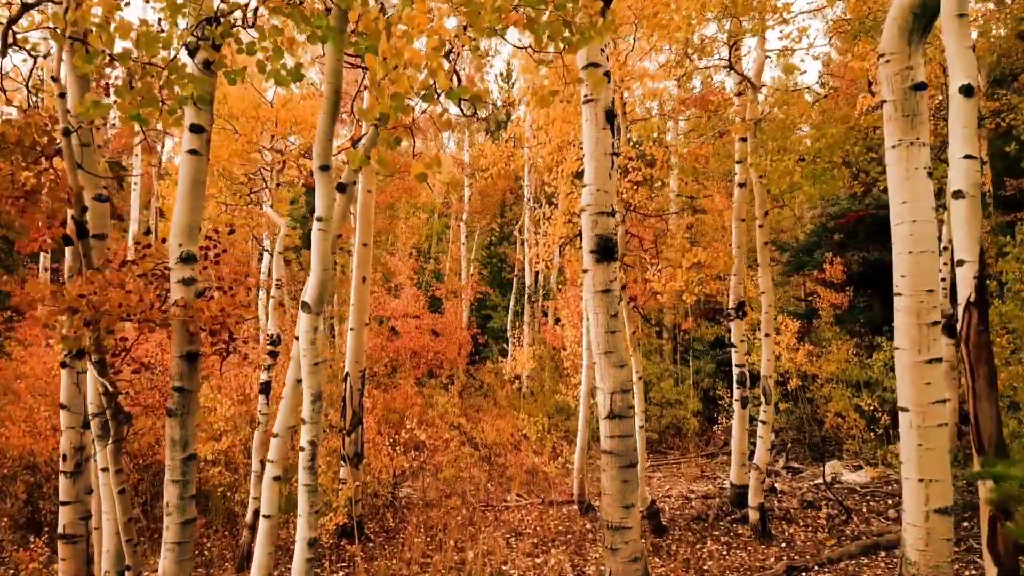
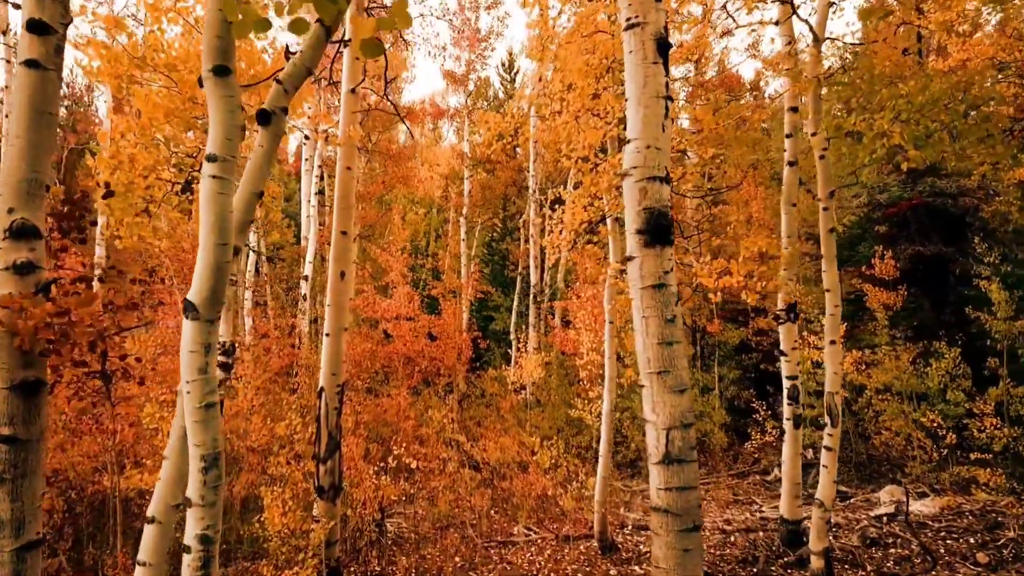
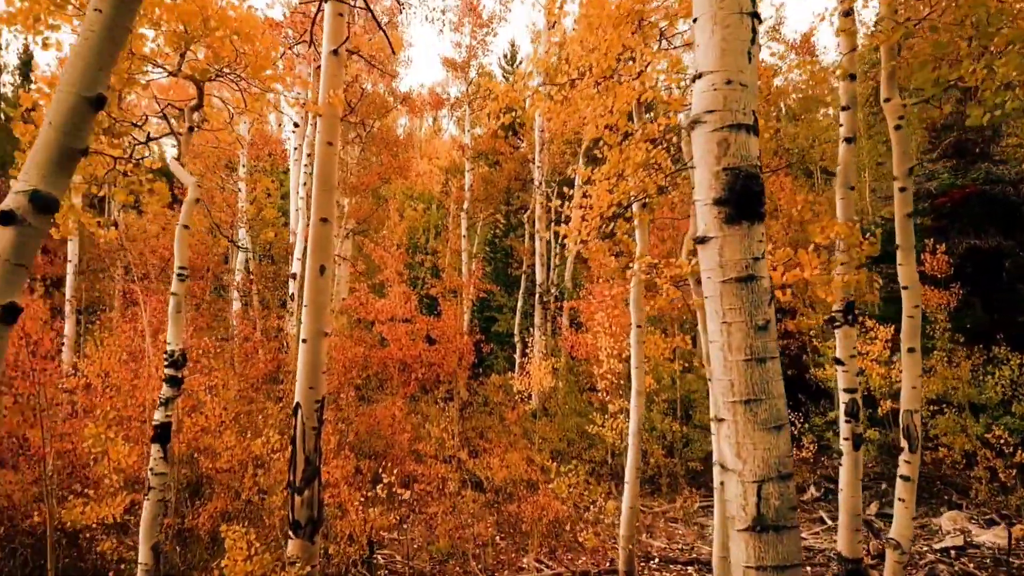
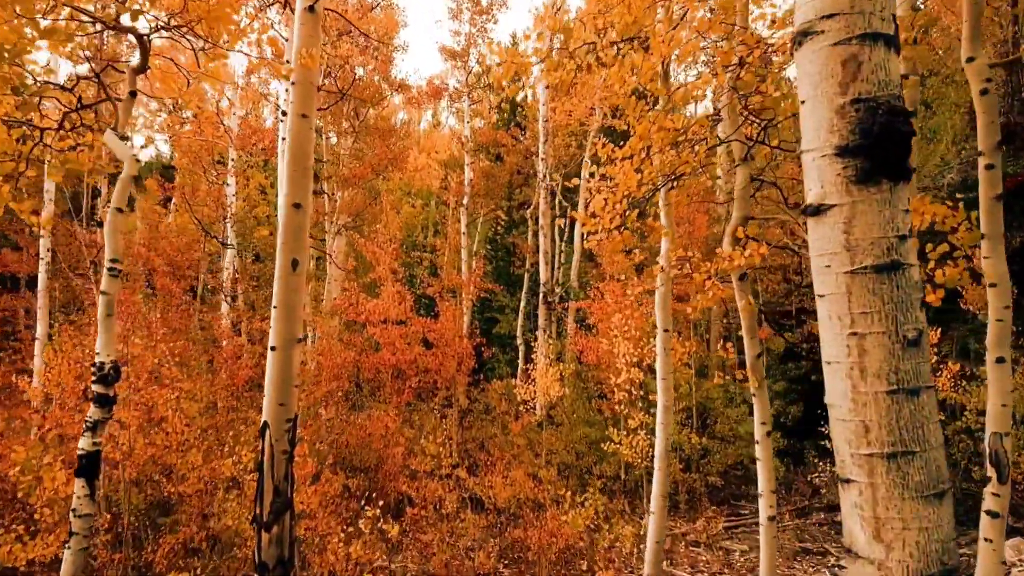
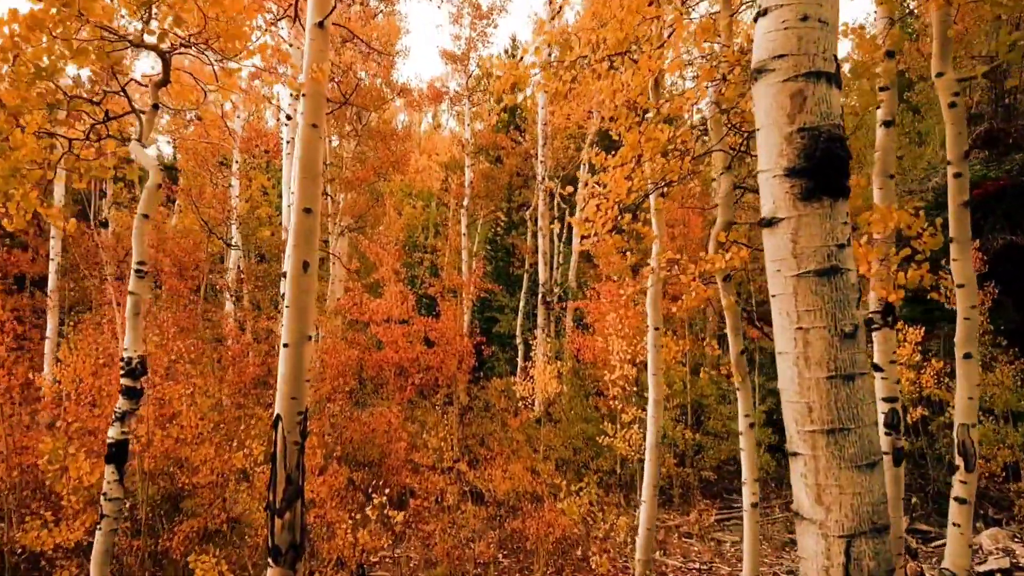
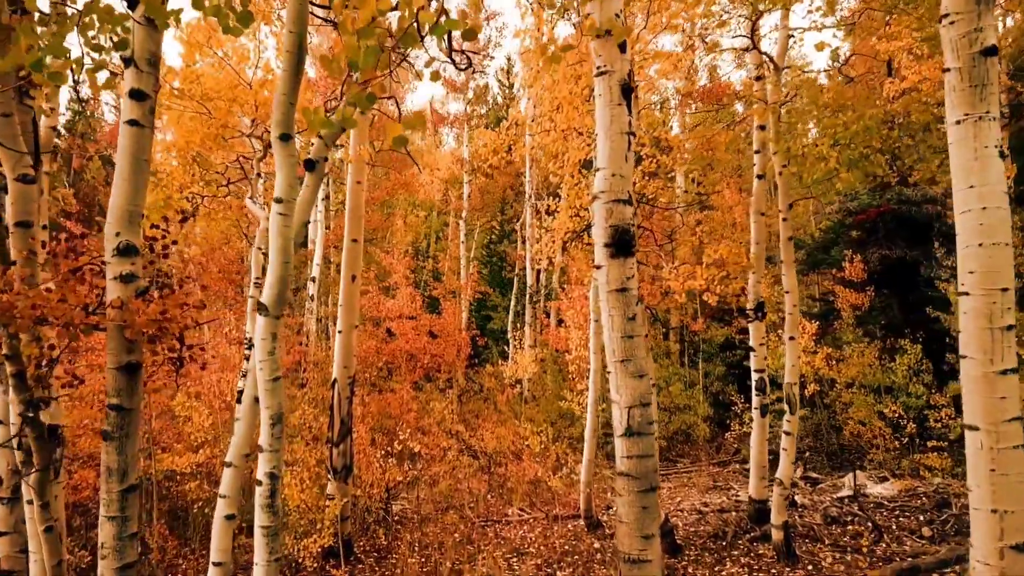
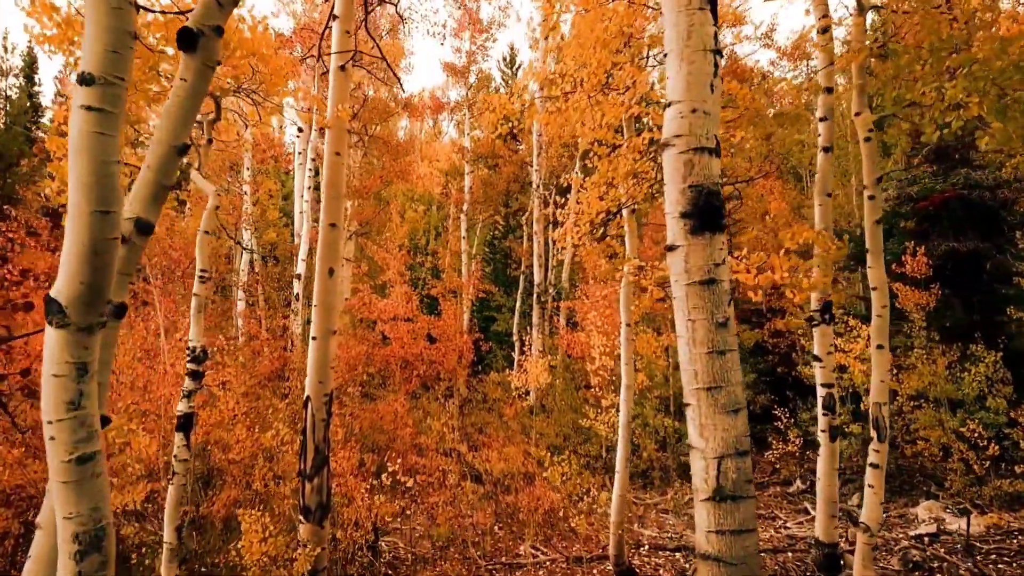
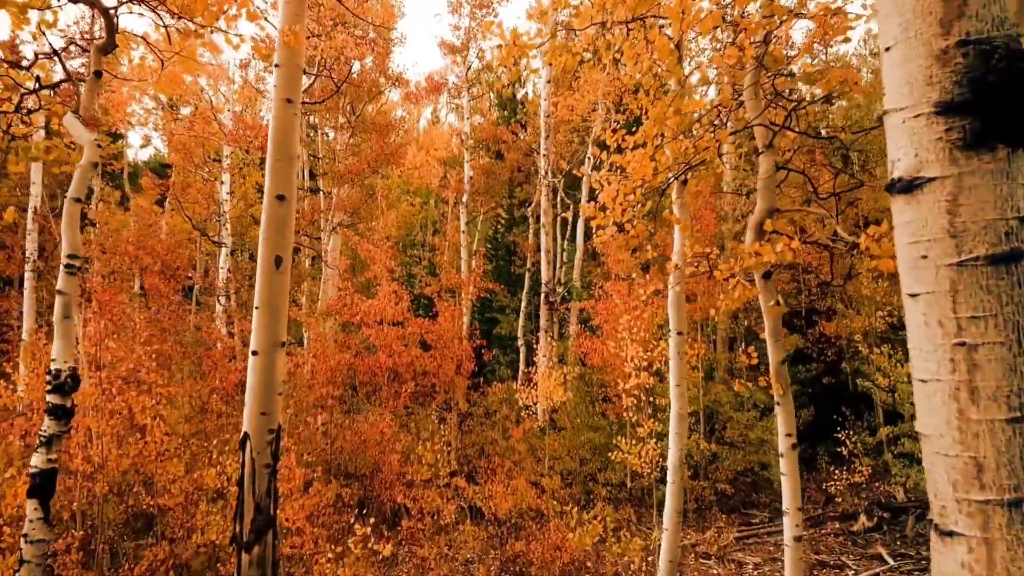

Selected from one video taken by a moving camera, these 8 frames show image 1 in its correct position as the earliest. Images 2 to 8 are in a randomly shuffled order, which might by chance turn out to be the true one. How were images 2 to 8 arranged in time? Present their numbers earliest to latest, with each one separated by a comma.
6, 2, 7, 3, 5, 4, 8
